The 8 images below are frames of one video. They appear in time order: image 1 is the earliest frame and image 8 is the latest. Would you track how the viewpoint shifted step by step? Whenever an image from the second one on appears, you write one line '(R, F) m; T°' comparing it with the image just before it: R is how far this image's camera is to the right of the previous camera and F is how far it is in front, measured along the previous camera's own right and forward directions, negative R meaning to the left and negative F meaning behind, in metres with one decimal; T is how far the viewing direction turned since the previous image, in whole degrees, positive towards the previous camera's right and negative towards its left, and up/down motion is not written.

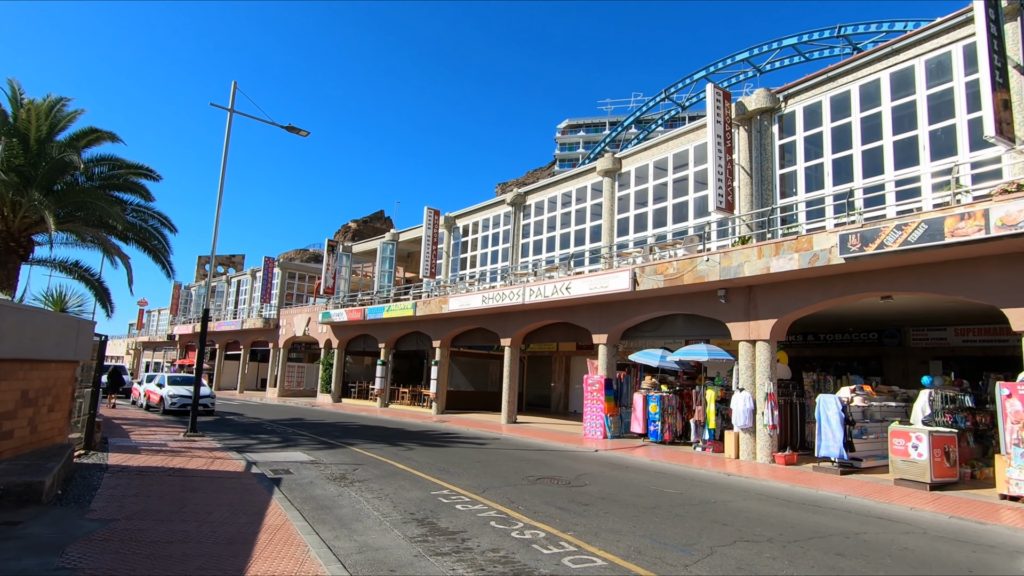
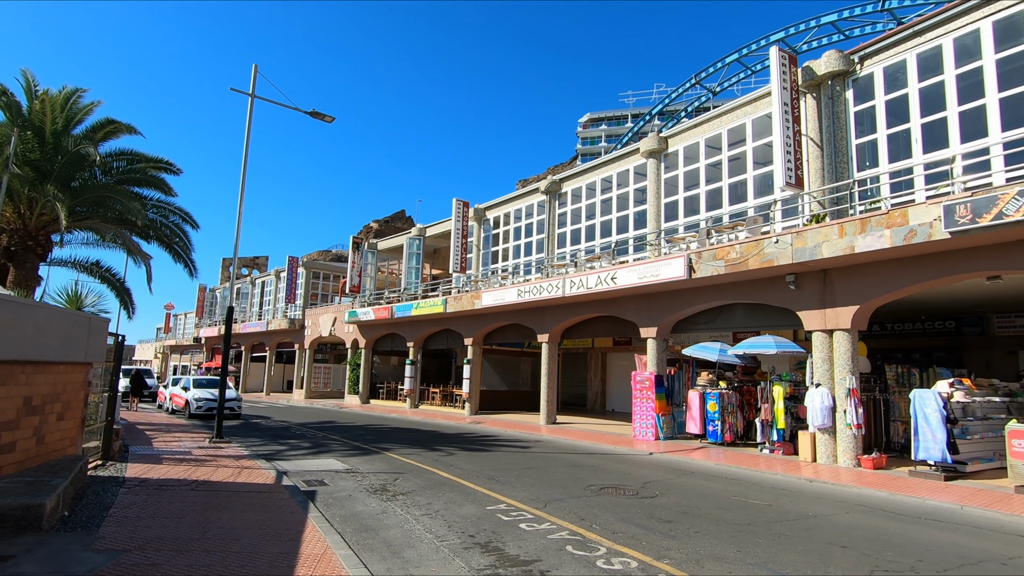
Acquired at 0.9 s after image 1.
(-0.6, +1.2) m; -2°
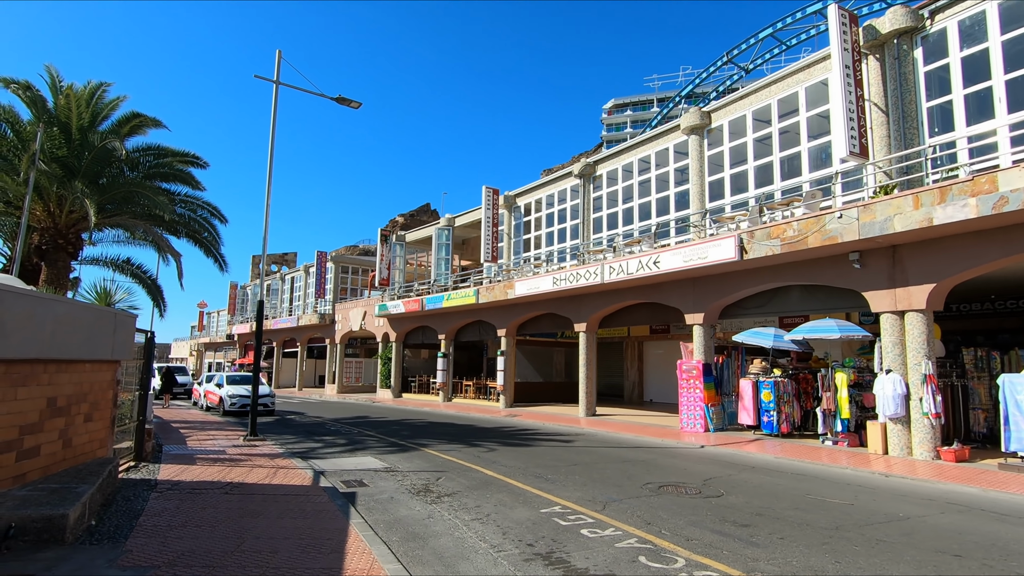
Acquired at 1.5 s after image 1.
(-0.3, +0.7) m; -2°
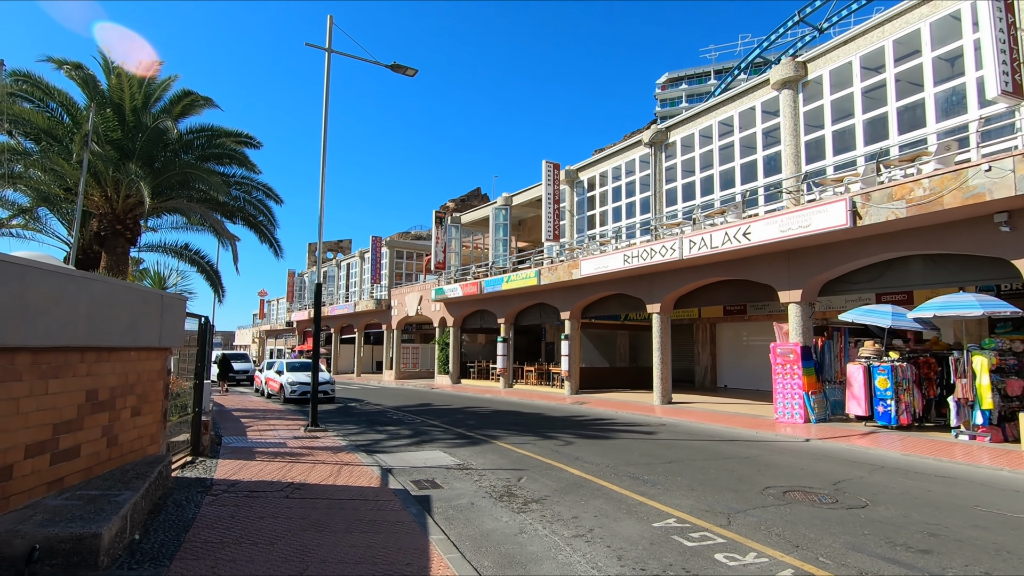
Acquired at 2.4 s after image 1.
(-0.5, +1.2) m; -5°
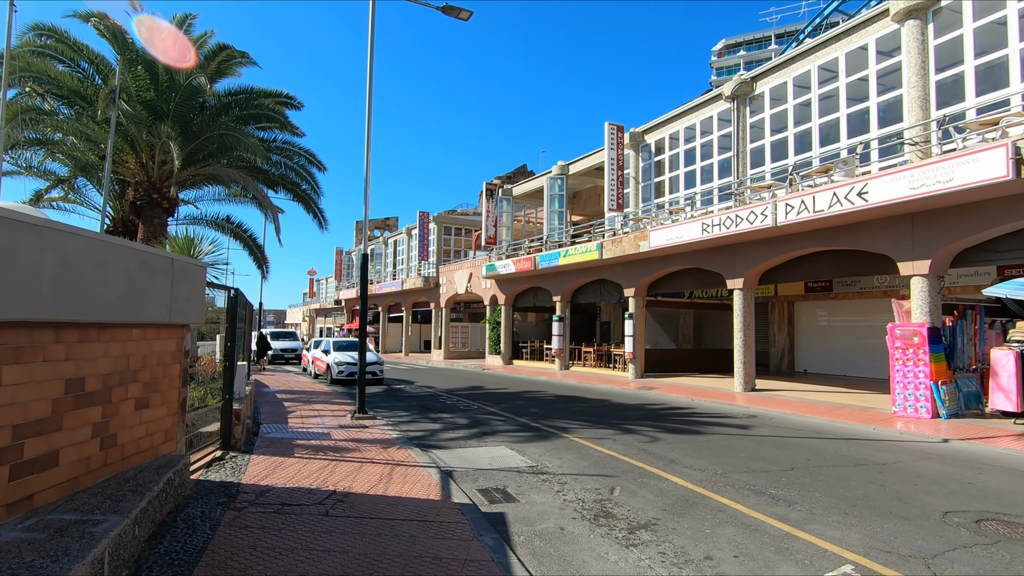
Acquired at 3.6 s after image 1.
(-0.5, +1.7) m; -4°
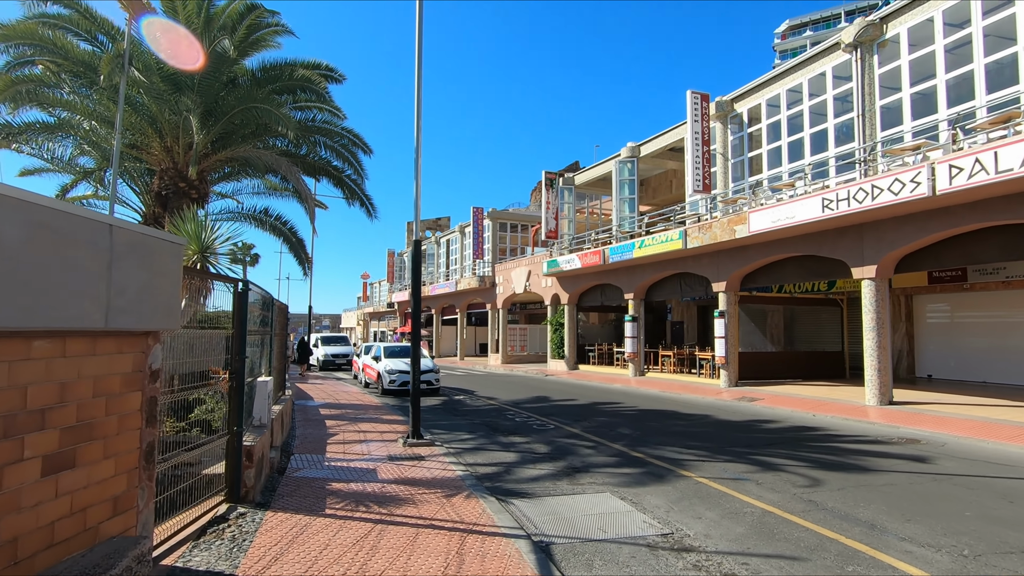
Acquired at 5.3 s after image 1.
(-0.6, +2.4) m; -5°
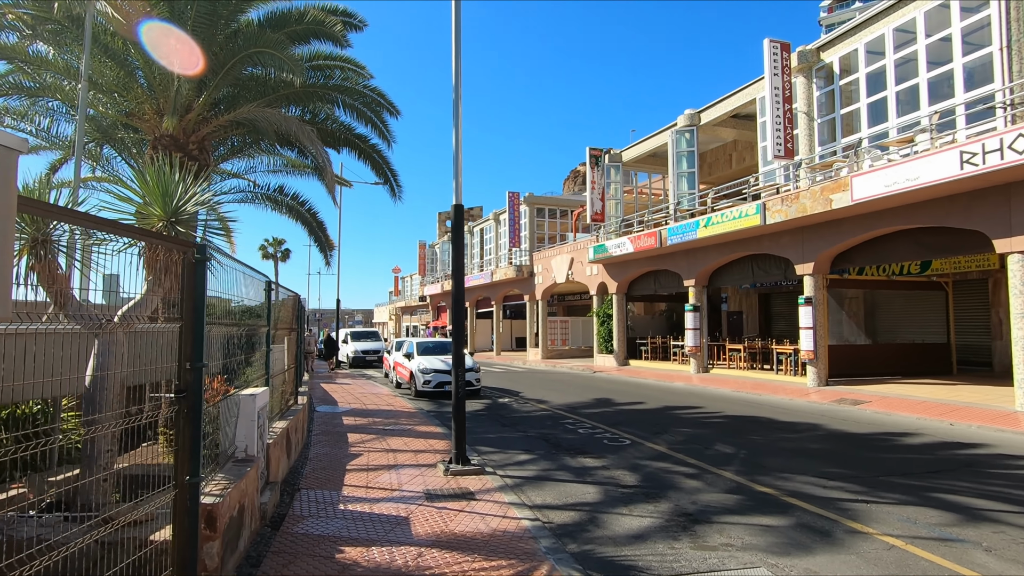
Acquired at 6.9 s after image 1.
(-0.5, +2.3) m; -3°
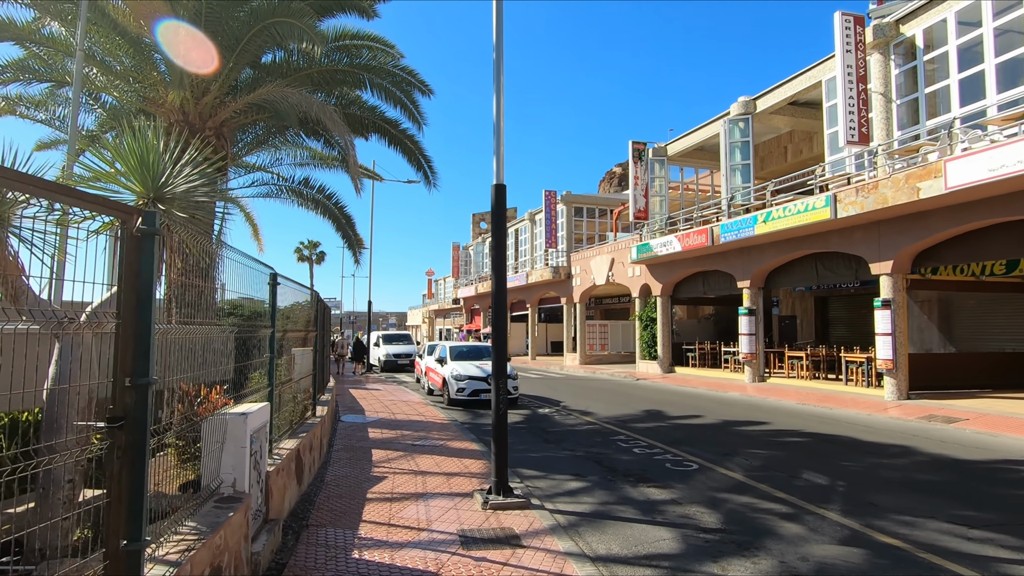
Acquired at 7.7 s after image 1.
(-0.2, +1.2) m; -3°
